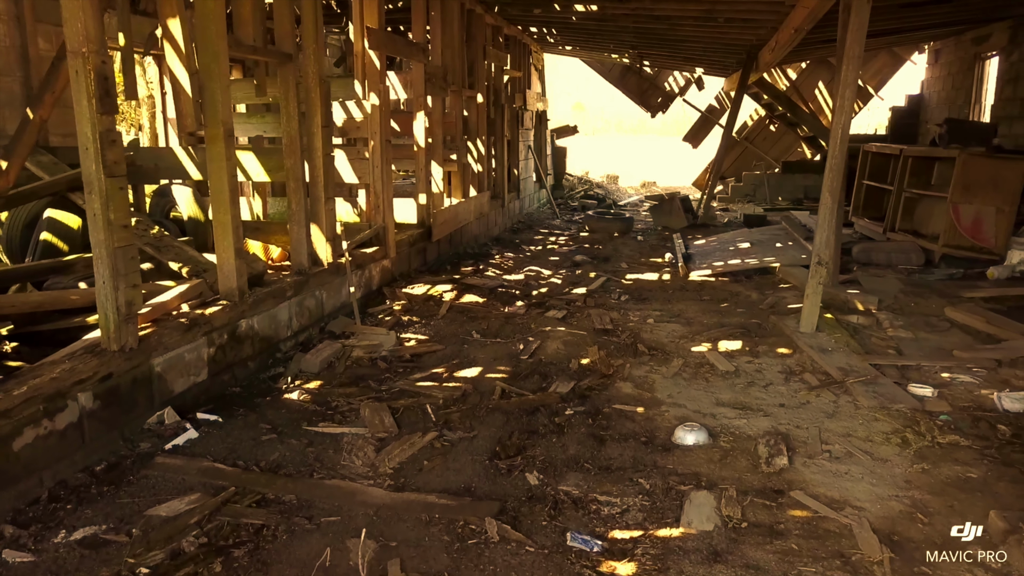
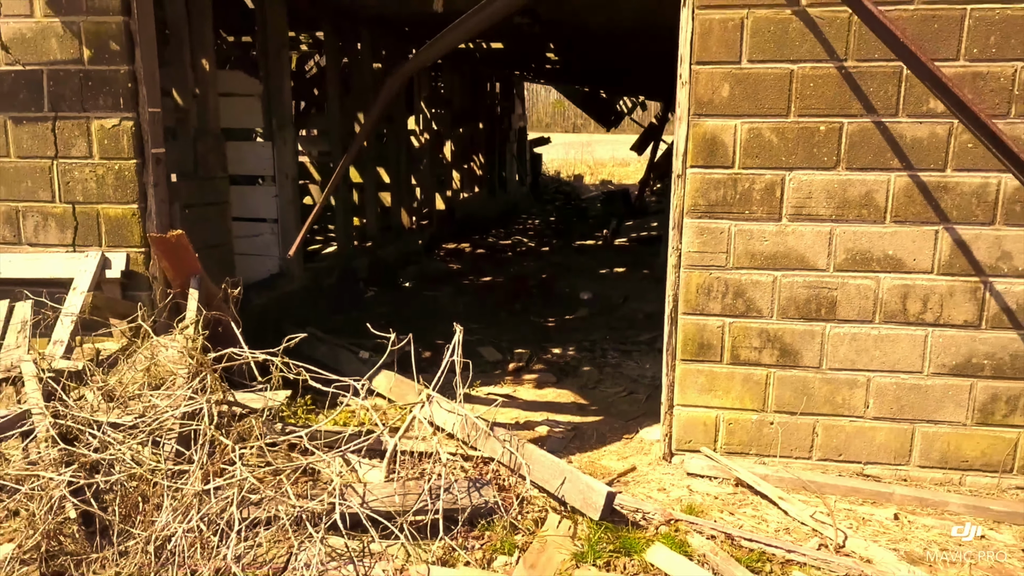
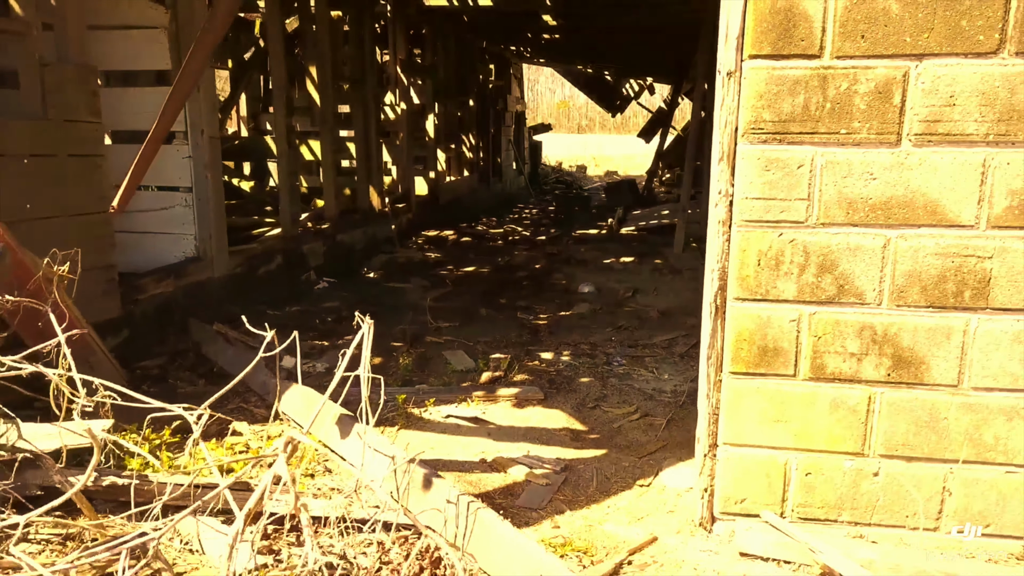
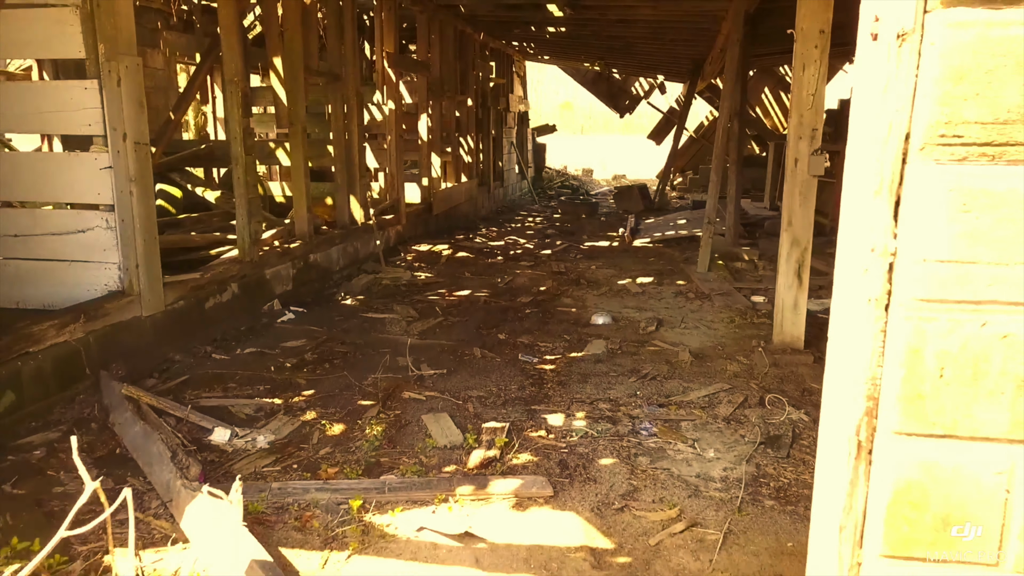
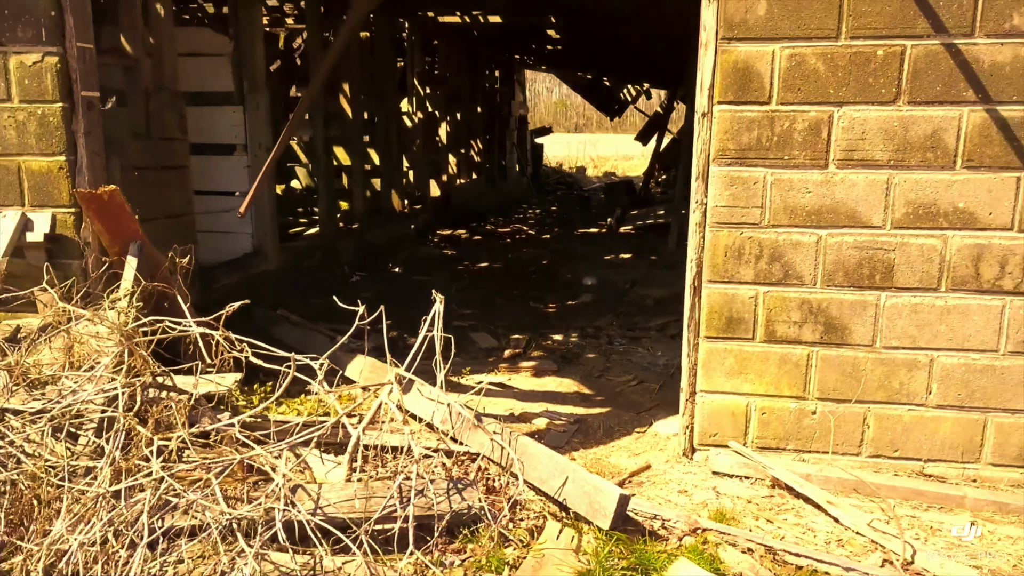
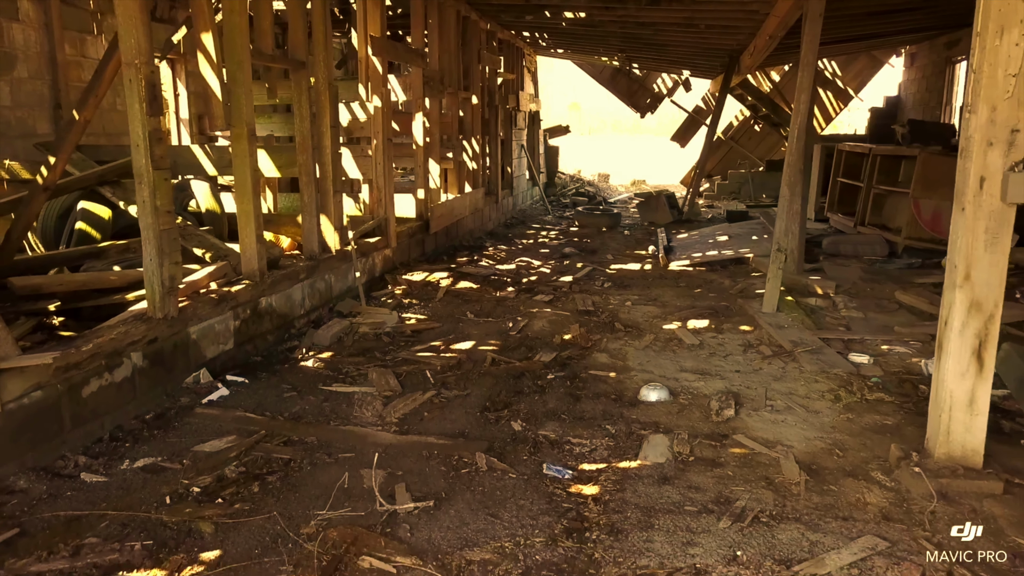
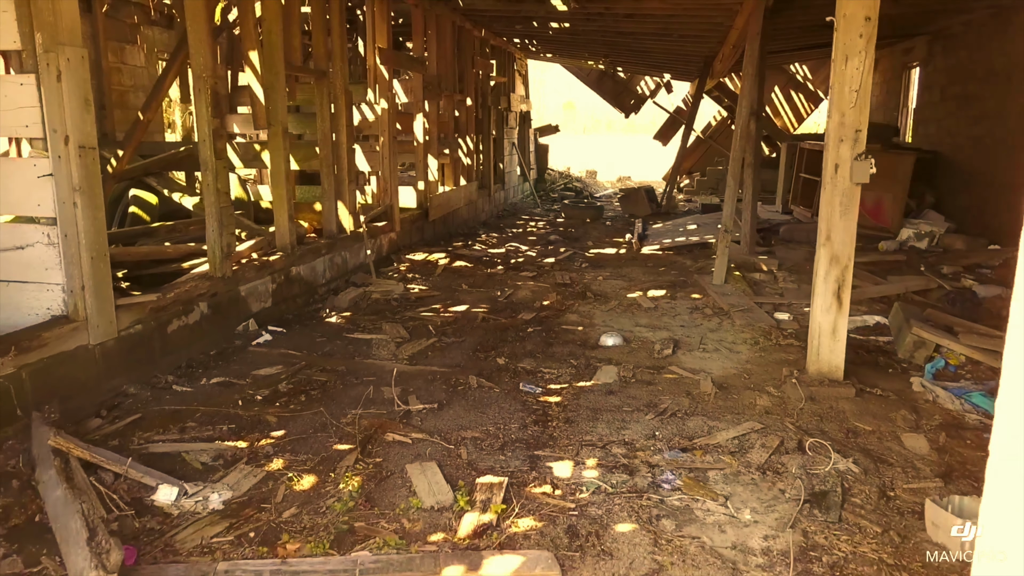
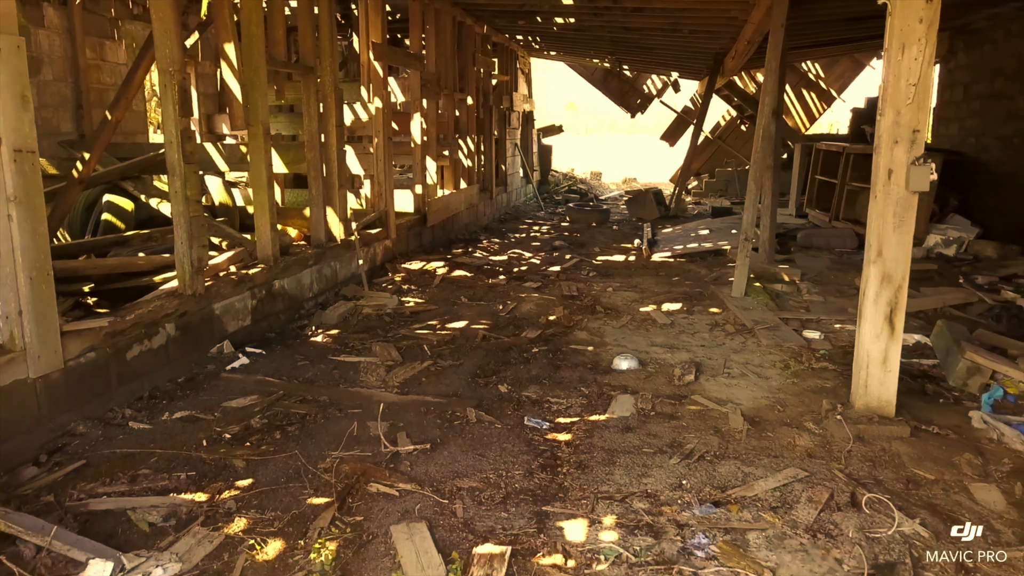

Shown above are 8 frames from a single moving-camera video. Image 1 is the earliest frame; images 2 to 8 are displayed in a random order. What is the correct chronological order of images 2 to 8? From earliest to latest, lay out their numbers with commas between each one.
6, 8, 7, 4, 3, 5, 2
